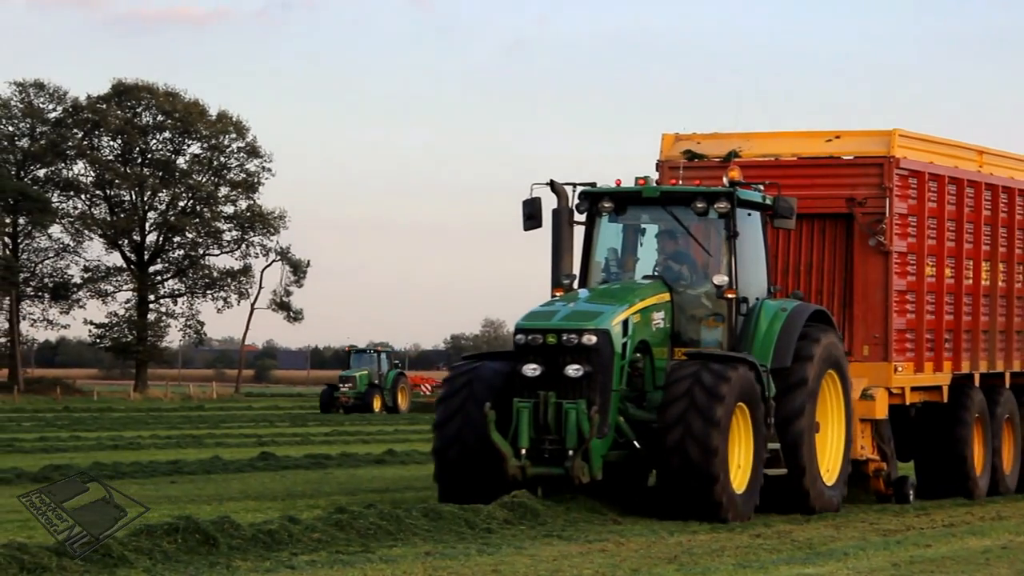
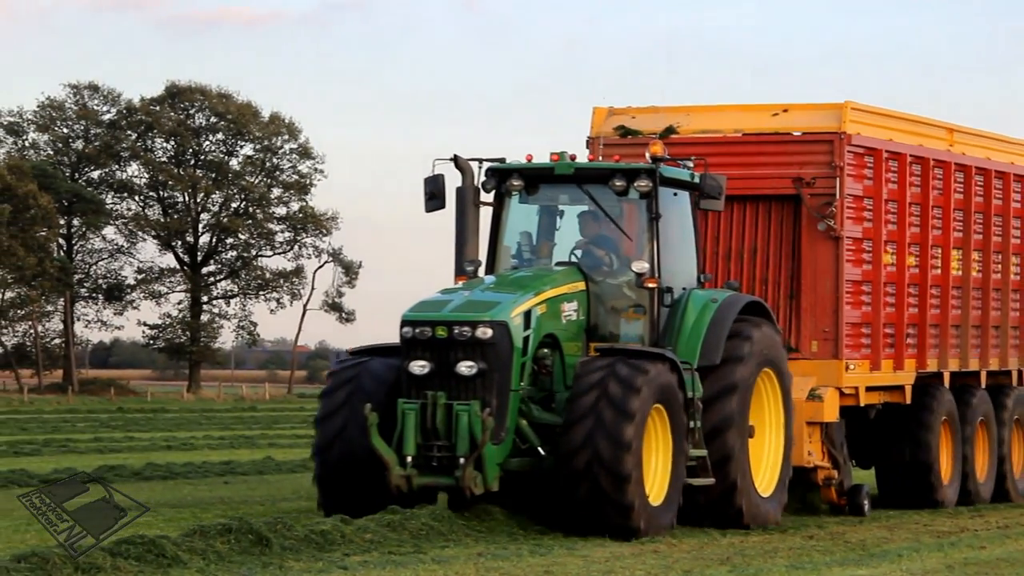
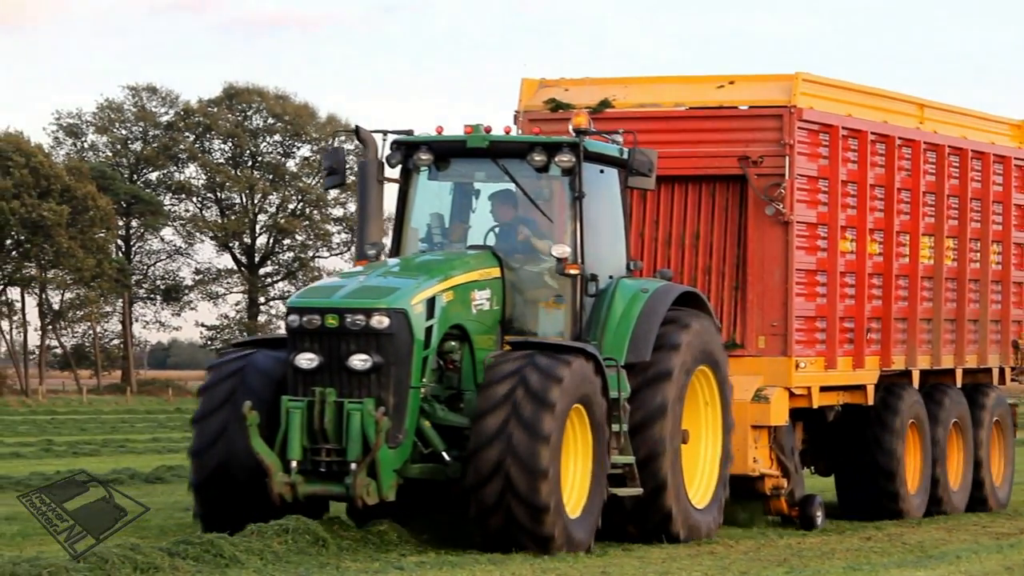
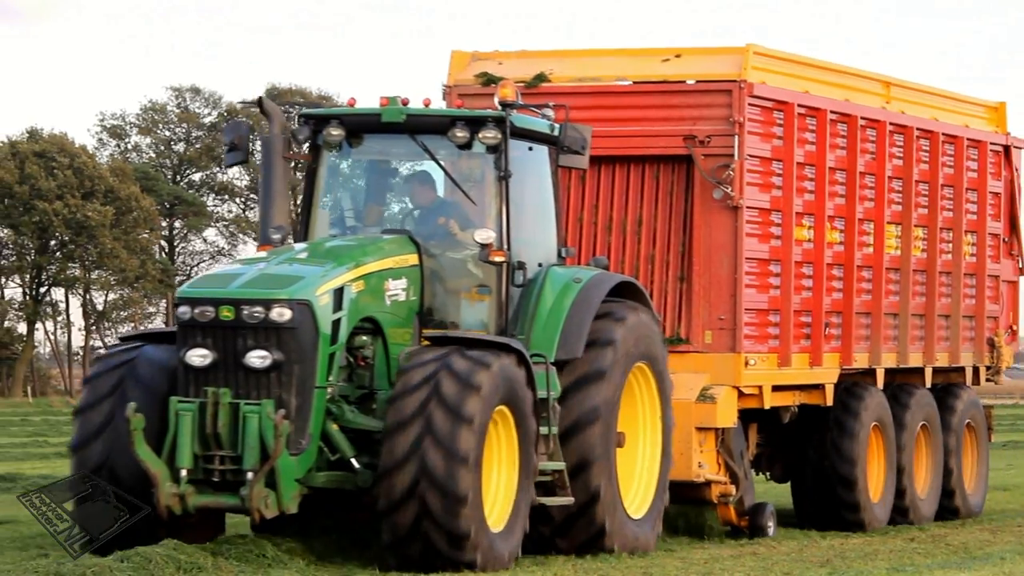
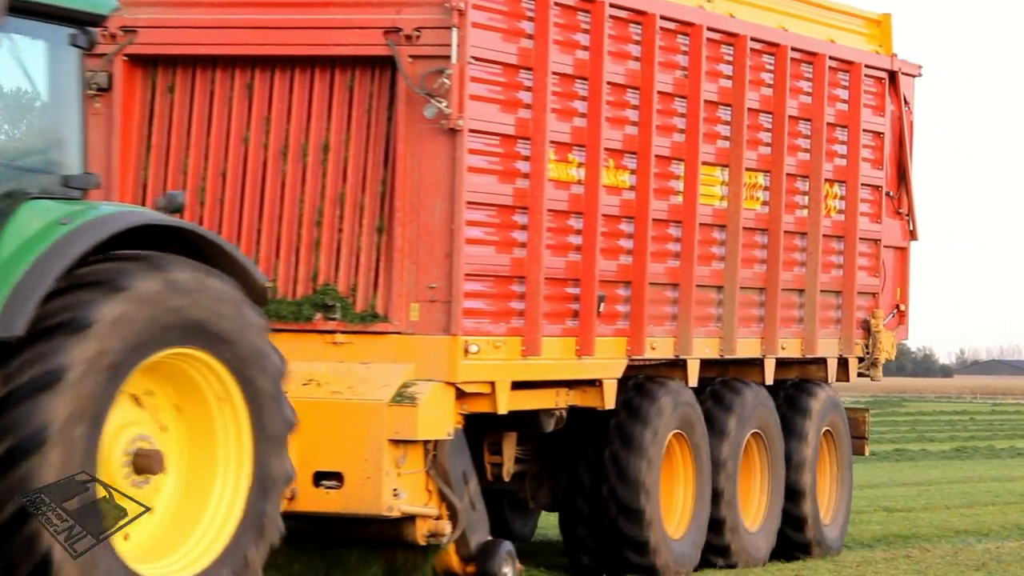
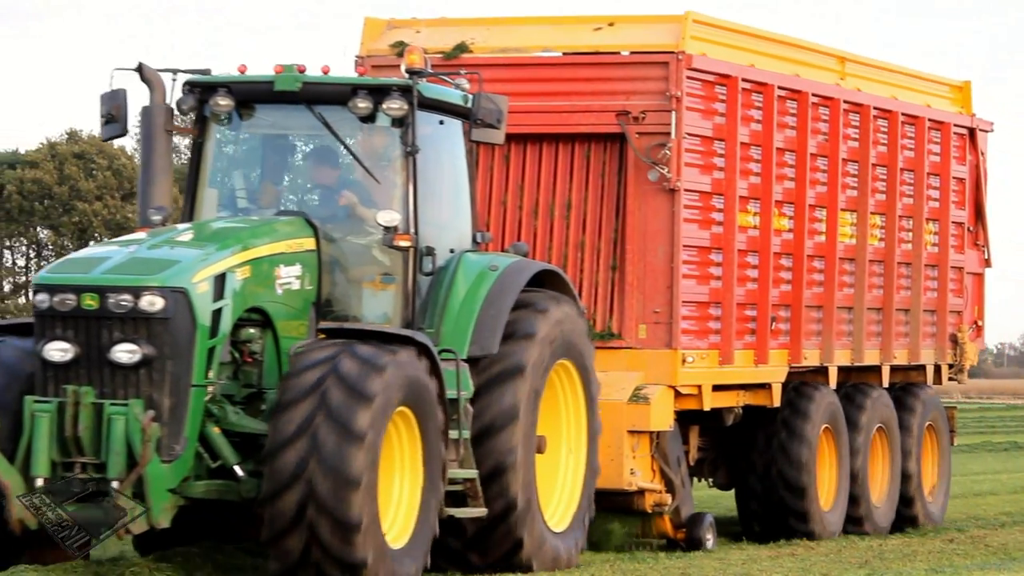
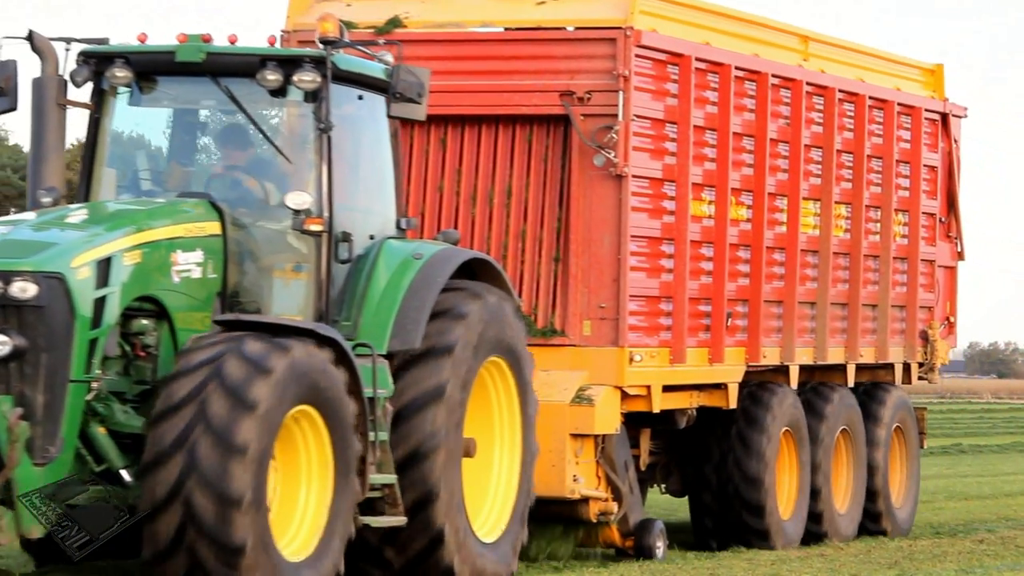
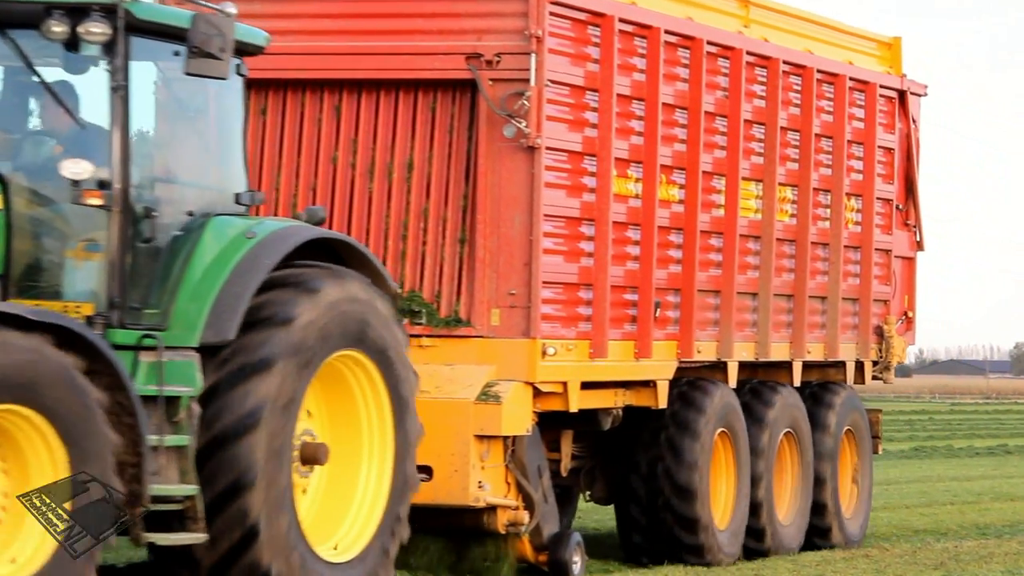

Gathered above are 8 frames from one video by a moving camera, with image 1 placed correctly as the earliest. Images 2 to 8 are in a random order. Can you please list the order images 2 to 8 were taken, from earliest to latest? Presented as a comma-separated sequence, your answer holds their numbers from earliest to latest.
2, 3, 4, 6, 7, 8, 5
